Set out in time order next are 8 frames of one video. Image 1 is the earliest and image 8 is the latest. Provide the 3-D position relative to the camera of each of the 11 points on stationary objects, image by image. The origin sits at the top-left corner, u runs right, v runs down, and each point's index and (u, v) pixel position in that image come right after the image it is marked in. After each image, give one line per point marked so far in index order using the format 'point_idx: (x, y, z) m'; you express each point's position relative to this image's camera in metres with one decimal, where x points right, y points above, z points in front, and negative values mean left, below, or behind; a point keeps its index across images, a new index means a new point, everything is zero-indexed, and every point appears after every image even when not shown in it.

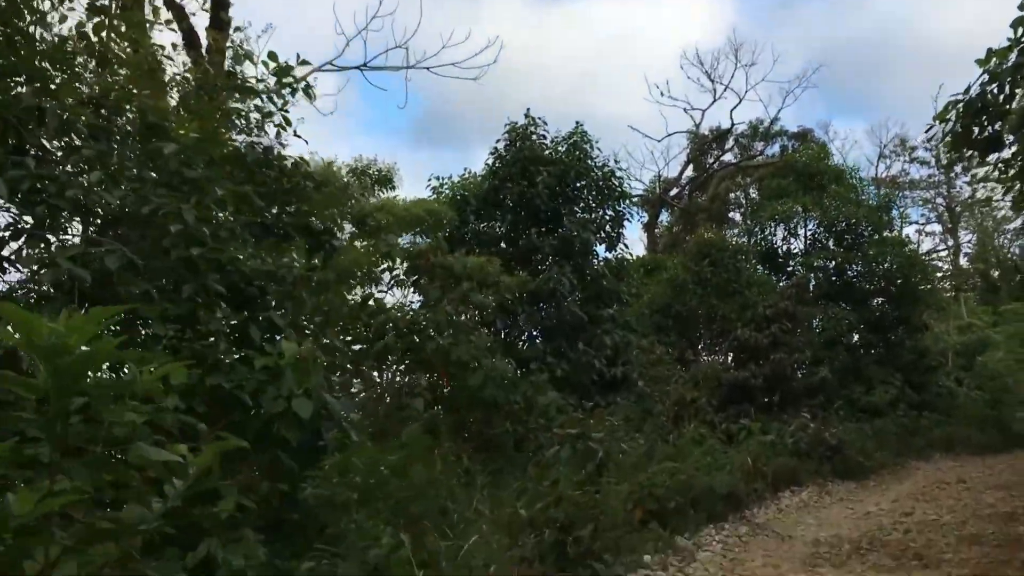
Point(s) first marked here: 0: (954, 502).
0: (+3.2, -1.6, +6.9) m
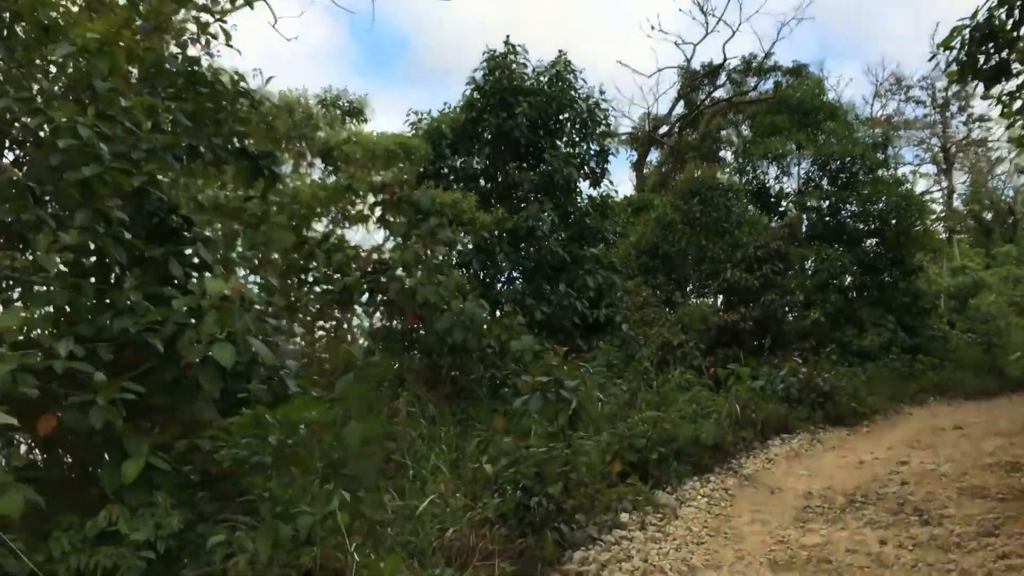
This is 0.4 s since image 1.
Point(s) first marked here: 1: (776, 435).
0: (+3.1, -1.1, +6.6) m
1: (+1.9, -1.0, +6.7) m
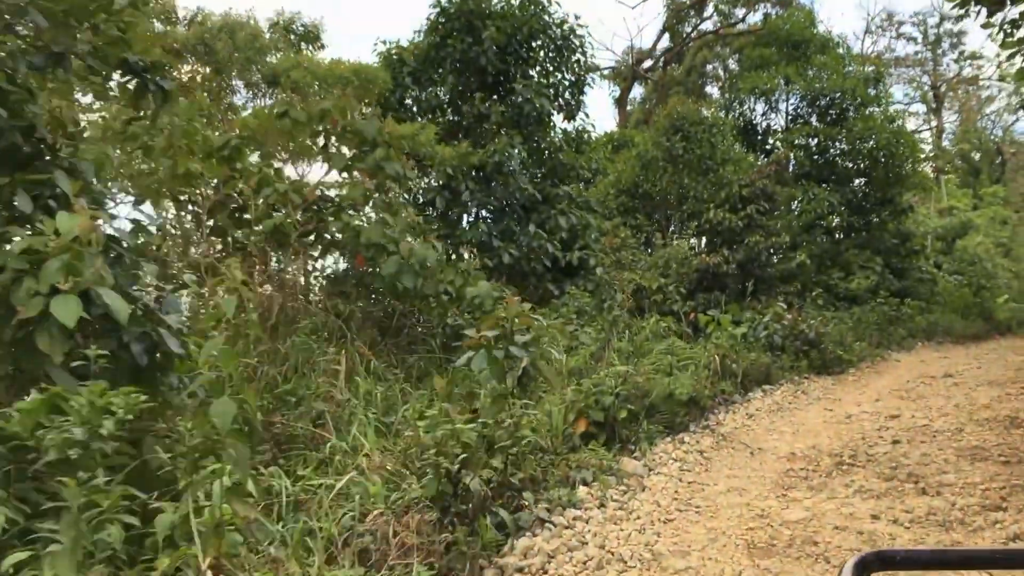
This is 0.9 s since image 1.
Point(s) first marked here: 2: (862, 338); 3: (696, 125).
0: (+2.8, -0.7, +6.2) m
1: (+1.6, -0.7, +6.3) m
2: (+3.4, -0.5, +9.1) m
3: (+1.9, +1.7, +9.8) m
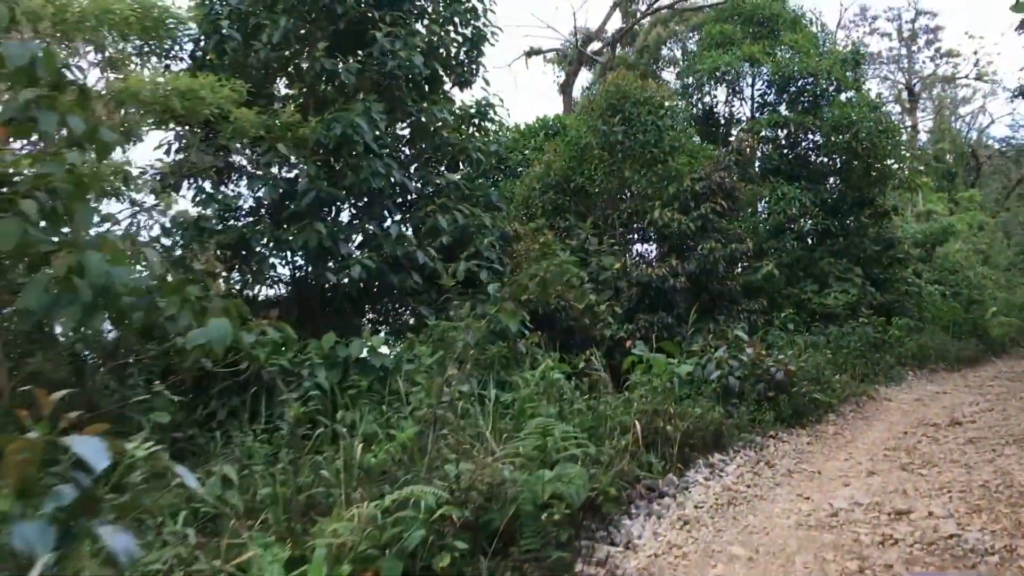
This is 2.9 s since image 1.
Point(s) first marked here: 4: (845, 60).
0: (+2.1, -0.9, +4.4) m
1: (+0.9, -0.8, +4.5) m
2: (+2.5, -0.6, +7.3) m
3: (+1.1, +1.5, +7.9) m
4: (+3.9, +2.7, +11.2) m
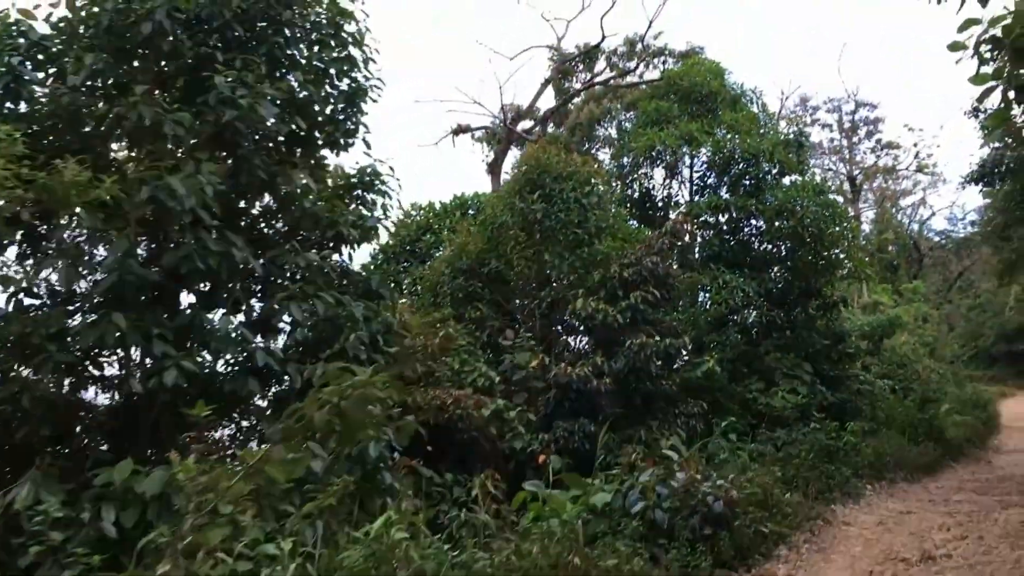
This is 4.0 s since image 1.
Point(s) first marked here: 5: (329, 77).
0: (+1.6, -1.3, +3.3) m
1: (+0.4, -1.2, +3.4) m
2: (+1.9, -1.3, +6.3) m
3: (+0.4, +0.8, +7.1) m
4: (+3.1, +1.6, +10.5) m
5: (-0.9, +1.1, +4.7) m
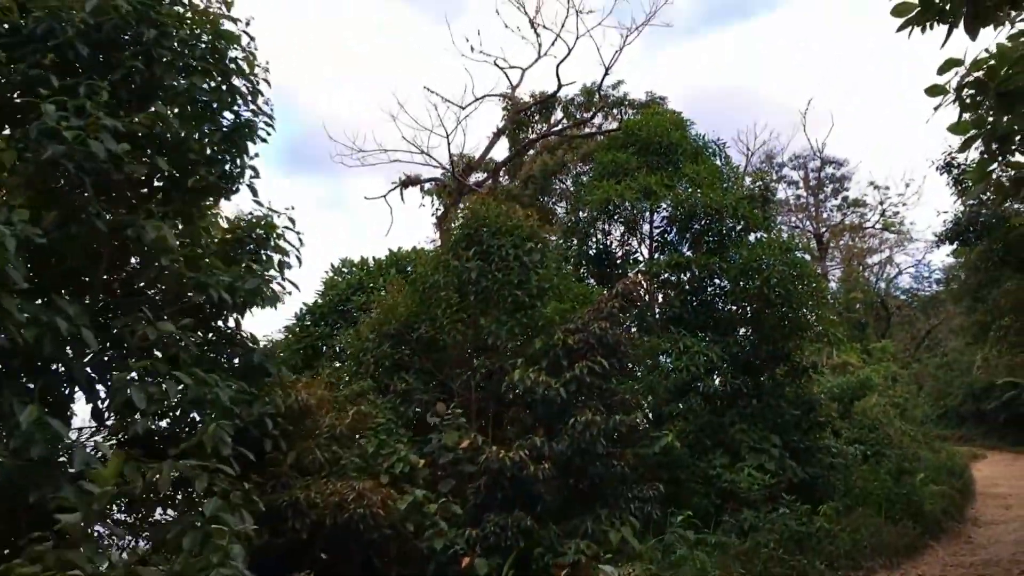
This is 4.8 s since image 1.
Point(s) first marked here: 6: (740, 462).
0: (+1.2, -1.5, +2.5) m
1: (0.0, -1.4, +2.5) m
2: (+1.4, -1.7, +5.5) m
3: (-0.1, +0.3, +6.3) m
4: (+2.5, +1.0, +9.9) m
5: (-1.3, +0.7, +4.0) m
6: (+2.1, -1.6, +8.5) m
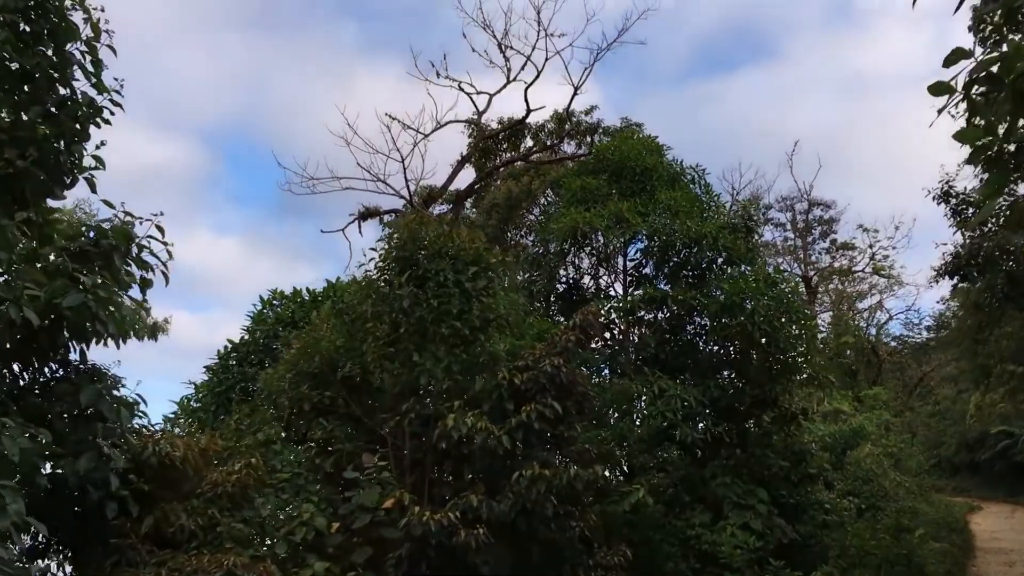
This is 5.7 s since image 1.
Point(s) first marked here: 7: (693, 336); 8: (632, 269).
0: (+0.9, -1.5, +1.6) m
1: (-0.3, -1.4, +1.6) m
2: (+1.1, -1.9, +4.5) m
3: (-0.4, +0.2, +5.5) m
4: (+2.1, +0.6, +9.1) m
5: (-1.6, +0.7, +3.1) m
6: (+1.7, -1.9, +7.6) m
7: (+1.6, -0.4, +8.5) m
8: (+1.1, +0.2, +8.8) m
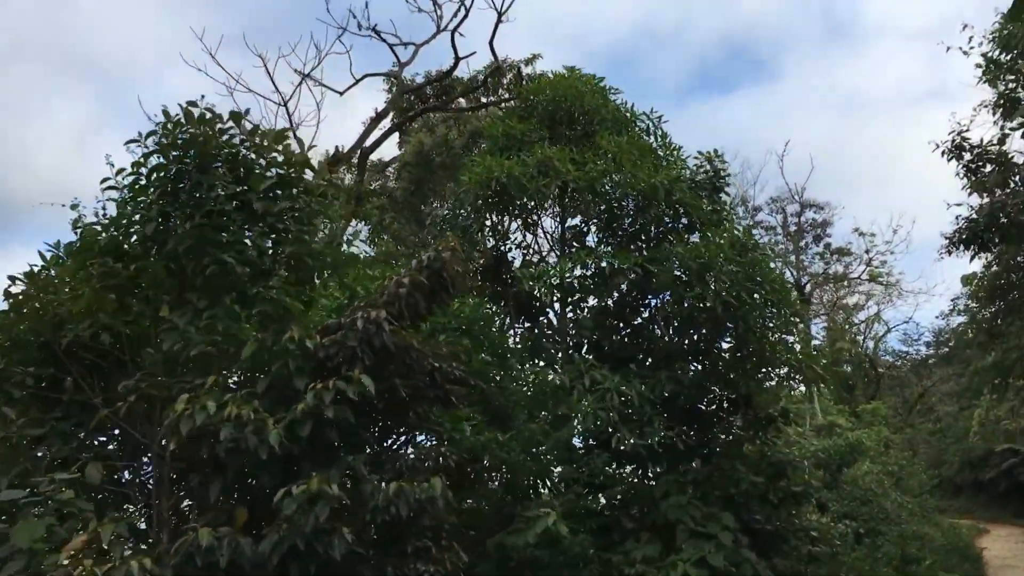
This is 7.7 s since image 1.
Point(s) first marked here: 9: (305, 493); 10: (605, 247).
0: (+0.2, -1.1, -0.3) m
1: (-1.0, -1.0, -0.3) m
2: (+0.4, -1.5, +2.6) m
3: (-1.1, +0.5, +3.6) m
4: (+1.4, +0.8, +7.3) m
5: (-2.3, +1.0, +1.3) m
6: (+1.0, -1.6, +5.7) m
7: (+0.9, -0.2, +6.6) m
8: (+0.4, +0.4, +7.0) m
9: (-0.6, -0.6, +2.8) m
10: (+0.7, +0.3, +6.9) m
